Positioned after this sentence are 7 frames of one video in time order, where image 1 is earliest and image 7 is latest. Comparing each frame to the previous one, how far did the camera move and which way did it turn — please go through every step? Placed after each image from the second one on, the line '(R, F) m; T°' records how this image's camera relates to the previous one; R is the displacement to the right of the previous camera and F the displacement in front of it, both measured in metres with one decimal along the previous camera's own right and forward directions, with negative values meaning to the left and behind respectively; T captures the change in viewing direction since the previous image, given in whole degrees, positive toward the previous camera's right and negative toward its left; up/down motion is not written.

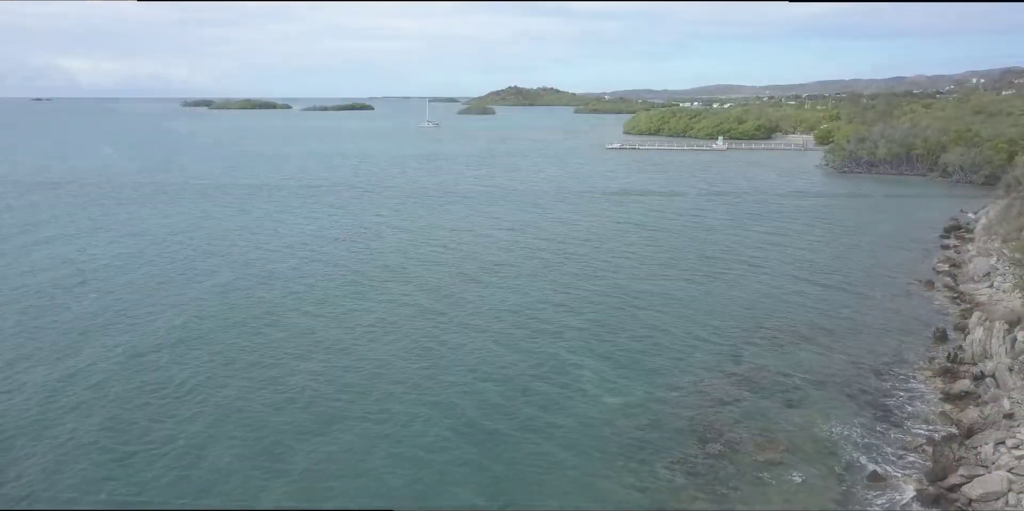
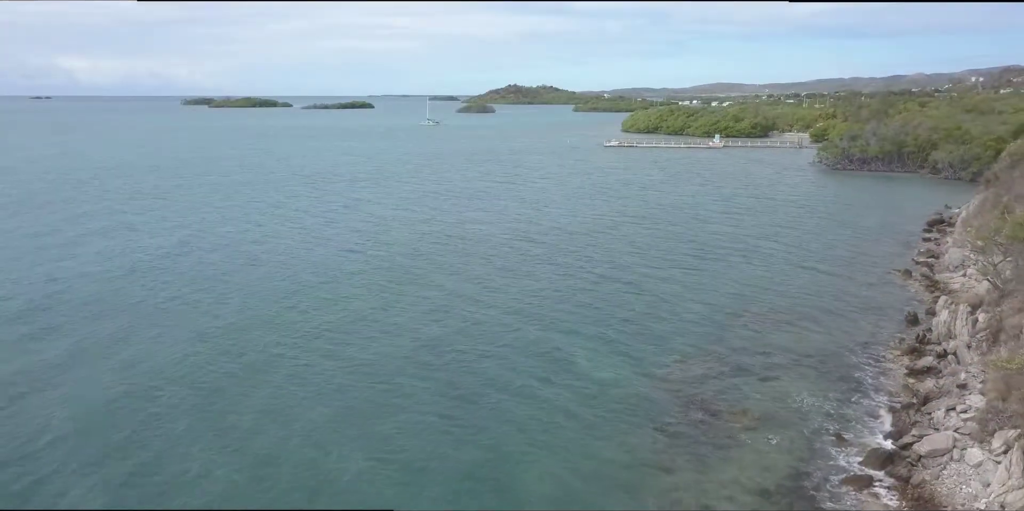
(0.0, -1.8) m; 0°
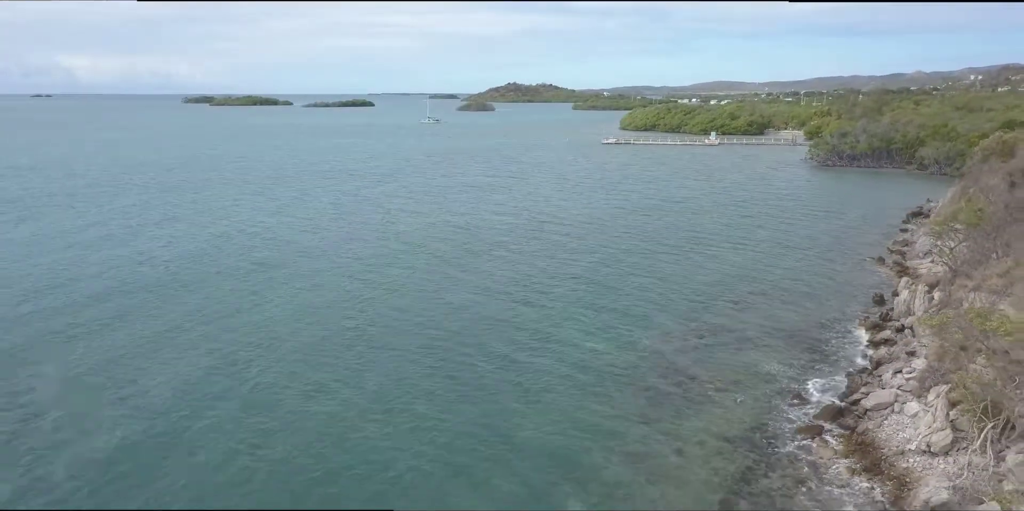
(+0.1, -2.3) m; 0°
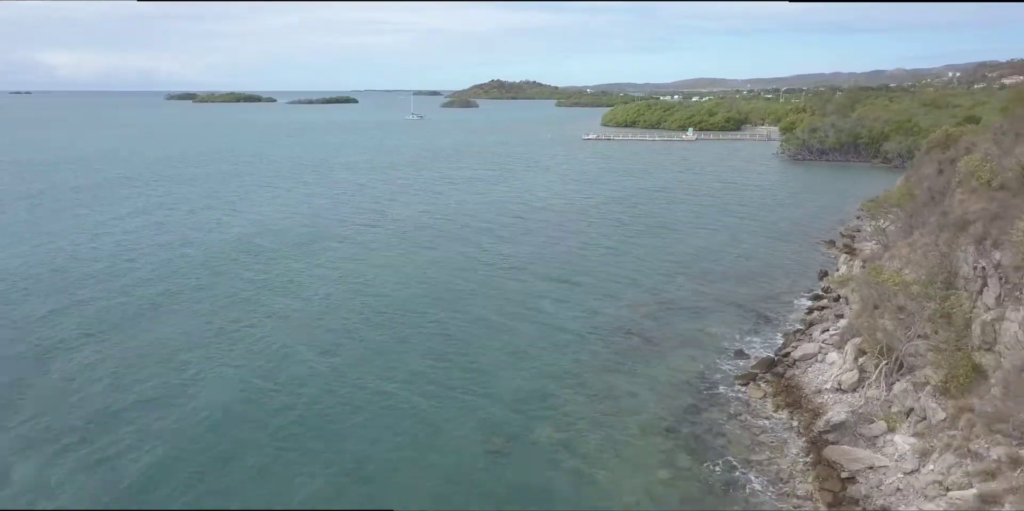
(+0.1, -3.0) m; +1°
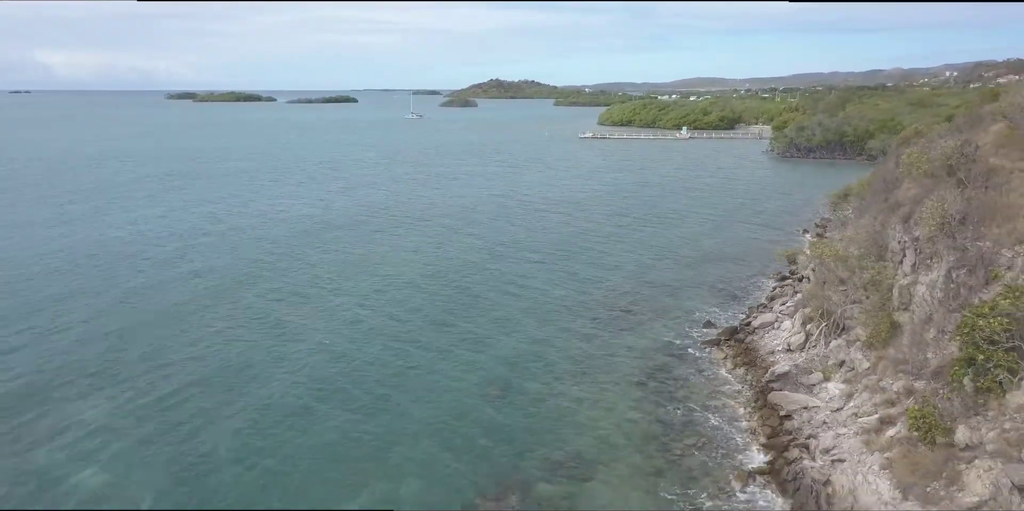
(+0.2, -2.9) m; 0°
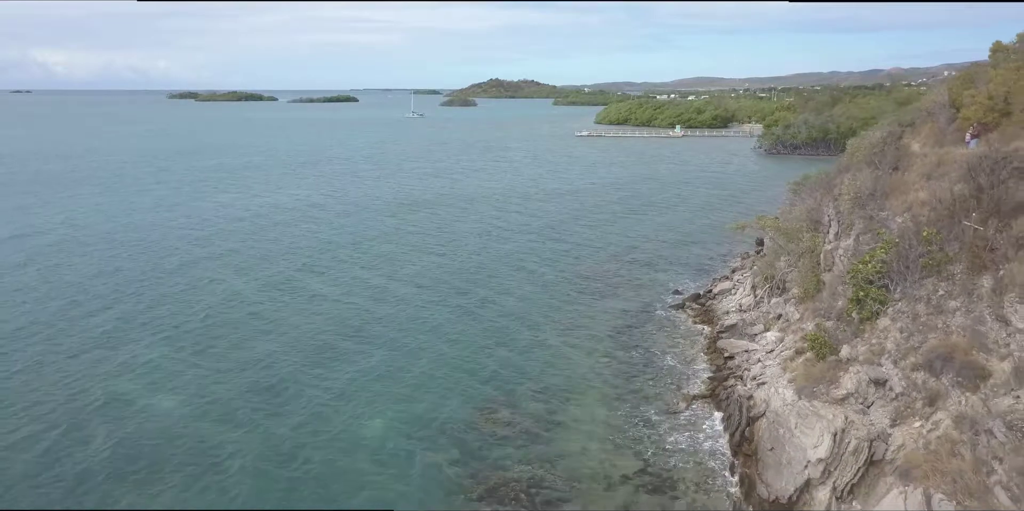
(+0.2, -4.0) m; 0°
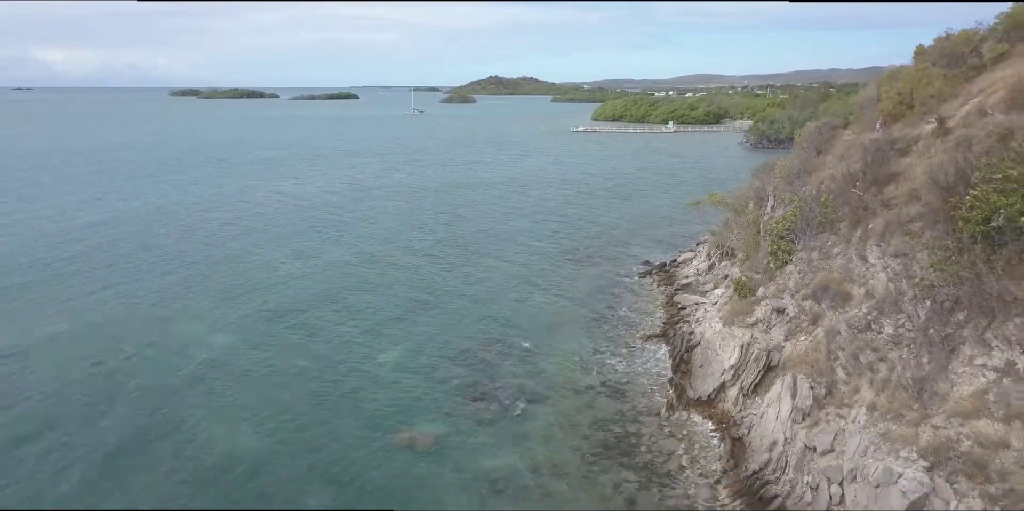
(+0.3, -4.6) m; 0°
